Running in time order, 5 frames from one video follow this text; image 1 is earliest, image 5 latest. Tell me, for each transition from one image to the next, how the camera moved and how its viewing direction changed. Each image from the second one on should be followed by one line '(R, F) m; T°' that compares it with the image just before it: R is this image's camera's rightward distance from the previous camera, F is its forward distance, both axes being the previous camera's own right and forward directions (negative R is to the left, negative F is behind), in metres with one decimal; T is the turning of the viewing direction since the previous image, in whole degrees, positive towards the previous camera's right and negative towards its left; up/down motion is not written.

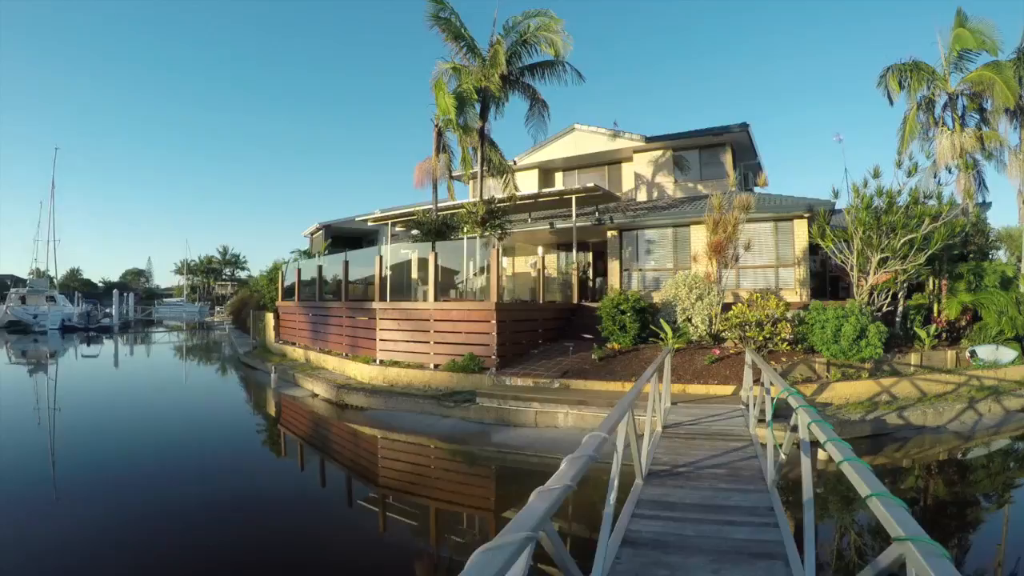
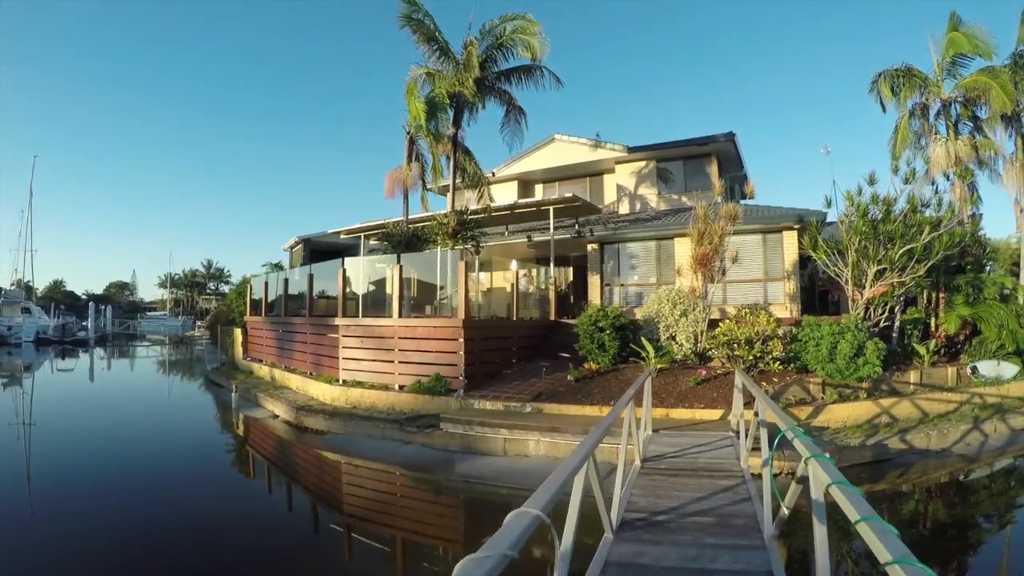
(+0.3, +0.8) m; +1°
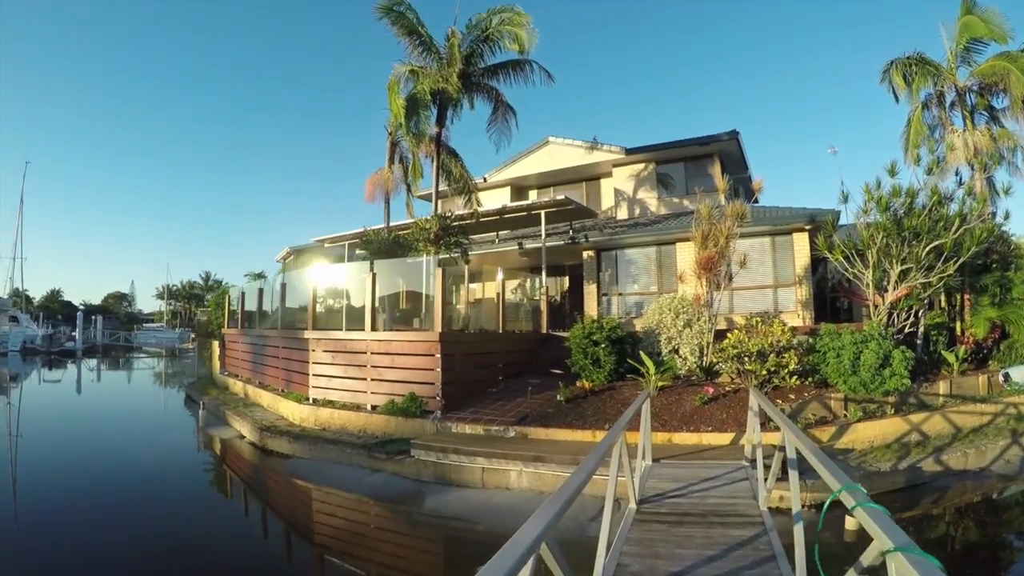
(+0.3, +1.0) m; 0°
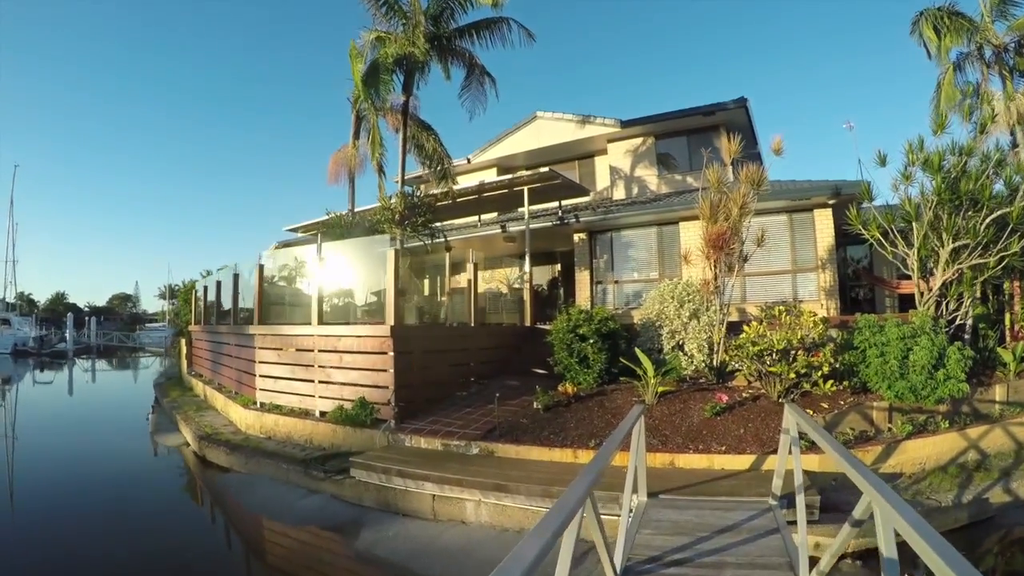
(+0.5, +1.5) m; 0°
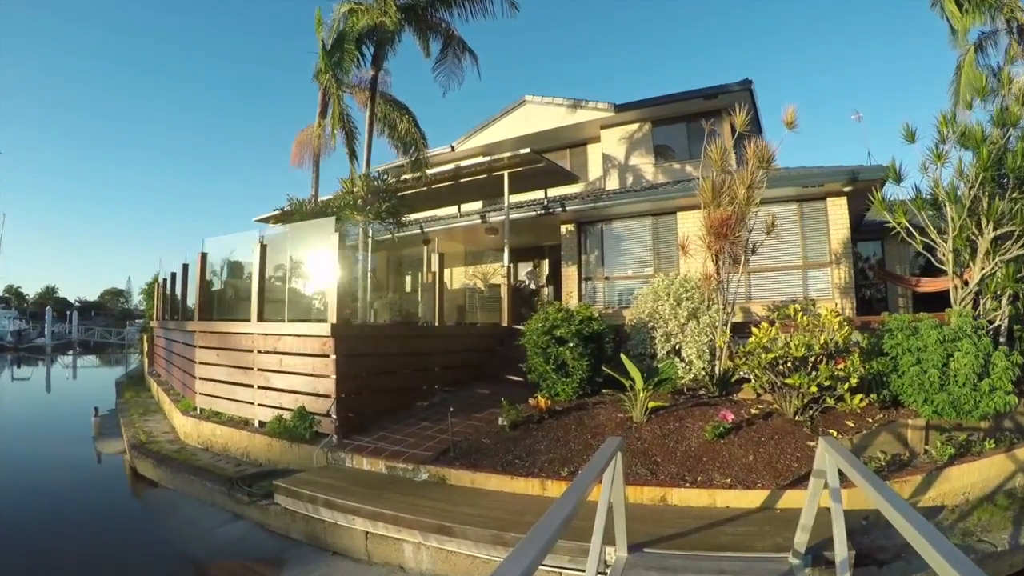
(+0.4, +1.1) m; 0°
